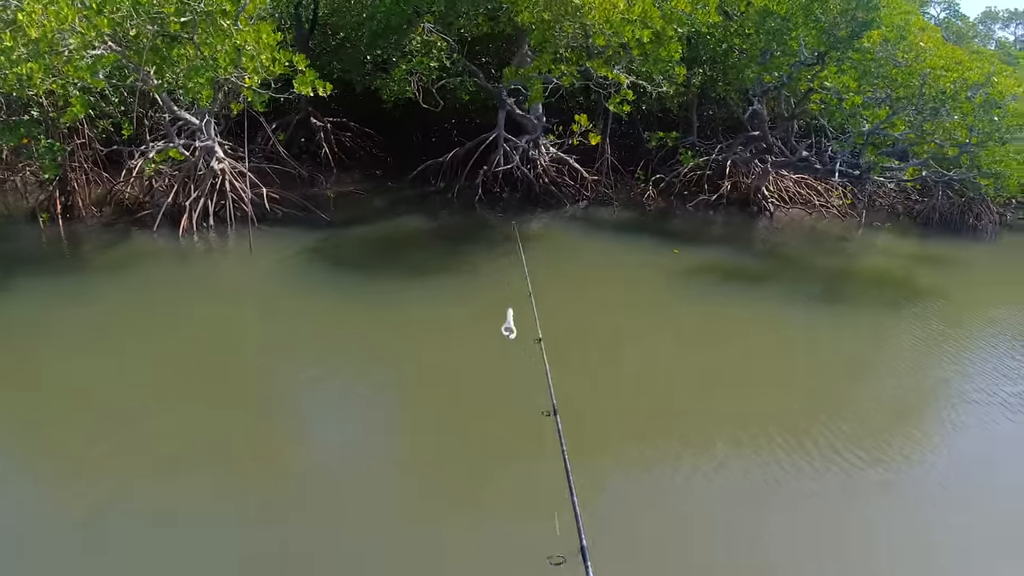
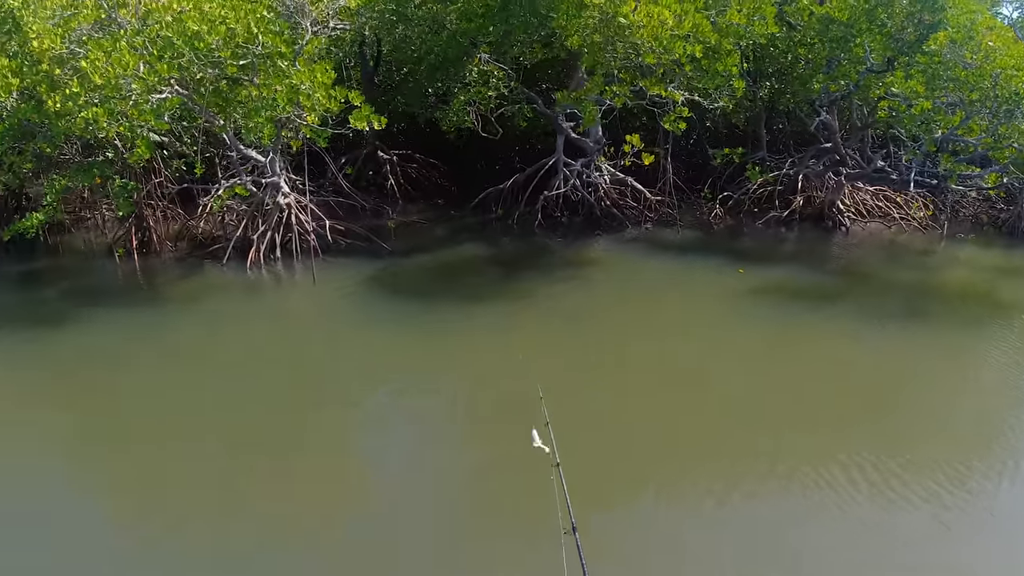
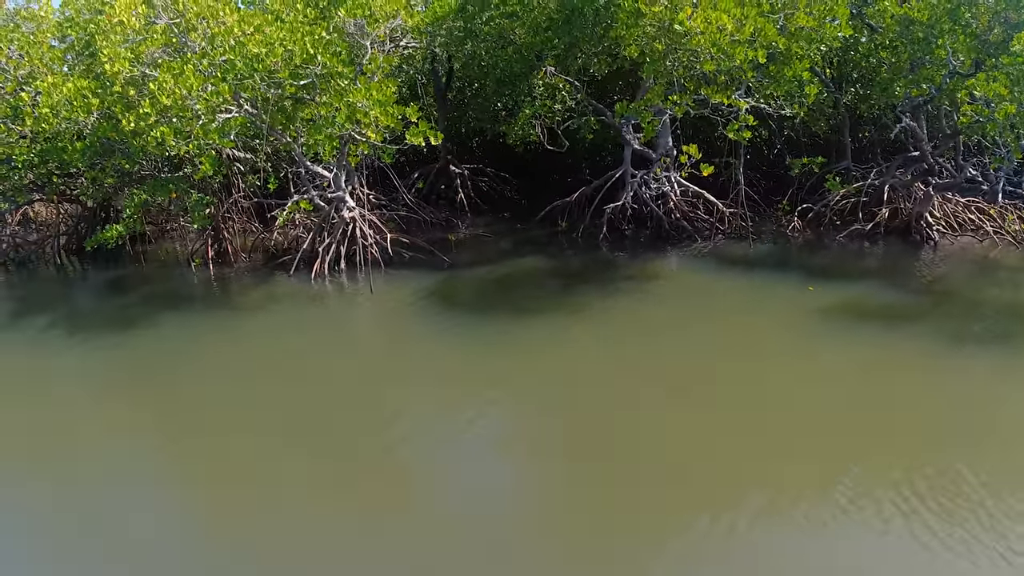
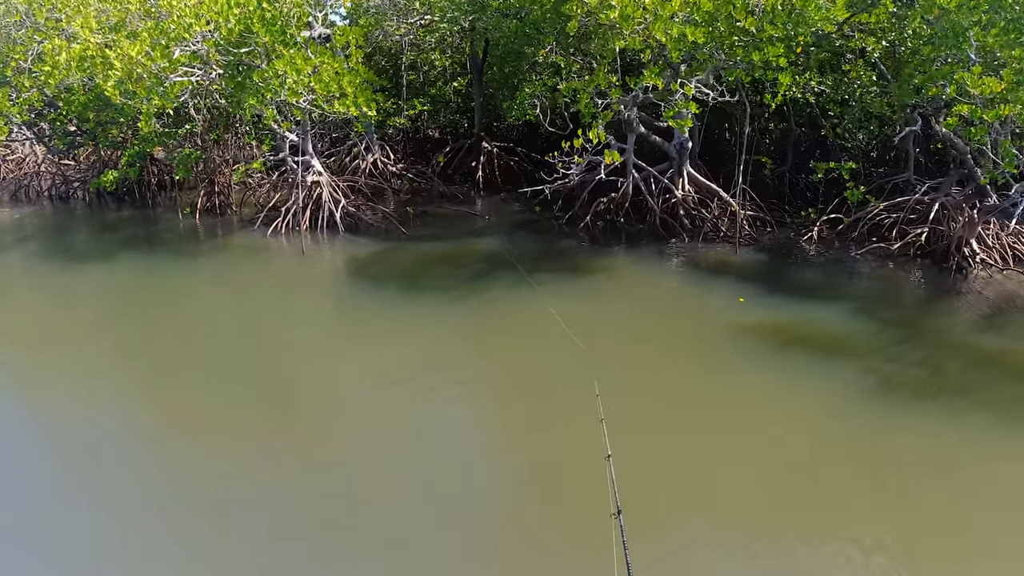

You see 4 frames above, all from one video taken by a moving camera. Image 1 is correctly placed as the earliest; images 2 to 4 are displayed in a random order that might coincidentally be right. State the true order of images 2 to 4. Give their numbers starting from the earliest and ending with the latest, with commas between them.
2, 3, 4
